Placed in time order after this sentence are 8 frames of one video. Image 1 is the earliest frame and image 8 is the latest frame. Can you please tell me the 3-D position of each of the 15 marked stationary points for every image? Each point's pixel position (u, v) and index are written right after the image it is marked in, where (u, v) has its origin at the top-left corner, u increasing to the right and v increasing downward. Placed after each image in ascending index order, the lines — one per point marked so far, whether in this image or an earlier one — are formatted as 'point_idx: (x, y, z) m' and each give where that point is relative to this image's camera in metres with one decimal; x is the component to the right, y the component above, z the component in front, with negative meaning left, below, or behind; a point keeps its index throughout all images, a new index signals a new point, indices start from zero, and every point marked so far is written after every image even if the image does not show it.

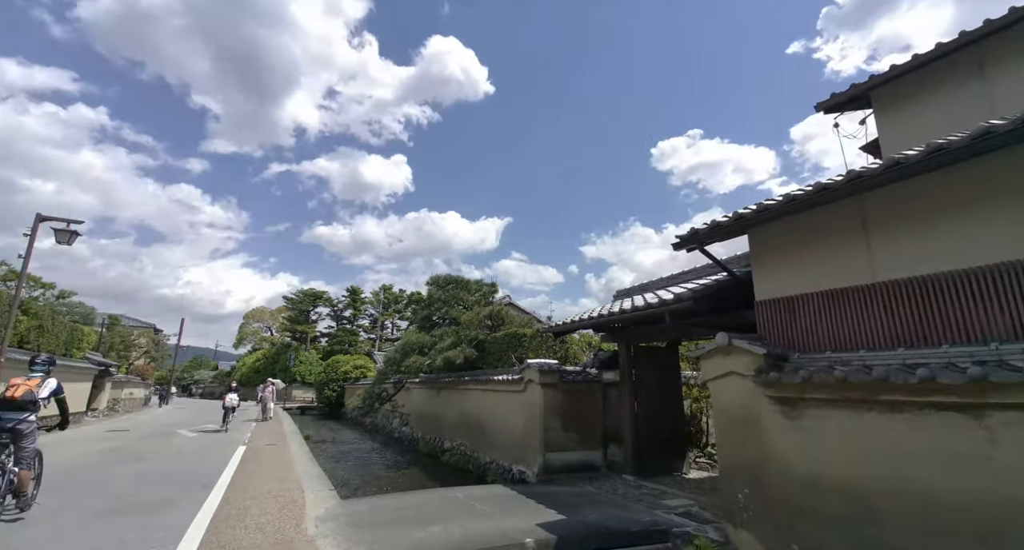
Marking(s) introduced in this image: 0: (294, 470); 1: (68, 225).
0: (-3.9, -3.5, +8.3) m
1: (-10.3, +1.2, +10.6) m
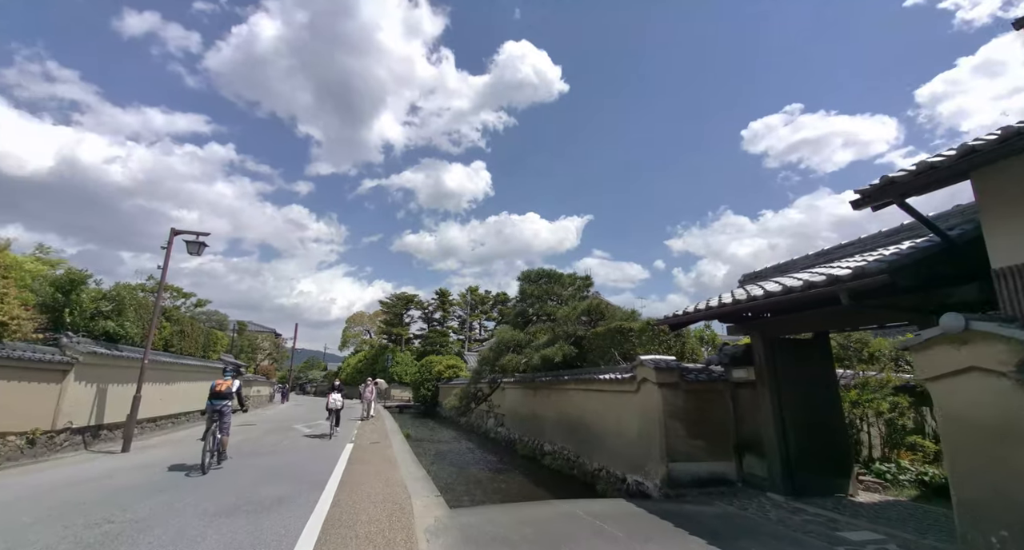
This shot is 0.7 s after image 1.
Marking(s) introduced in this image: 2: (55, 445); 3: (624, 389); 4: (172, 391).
0: (-2.0, -3.5, +8.0) m
1: (-8.0, +1.0, +11.5) m
2: (-10.1, -3.8, +10.1) m
3: (+2.0, -2.1, +8.4) m
4: (-12.0, -4.1, +16.2) m
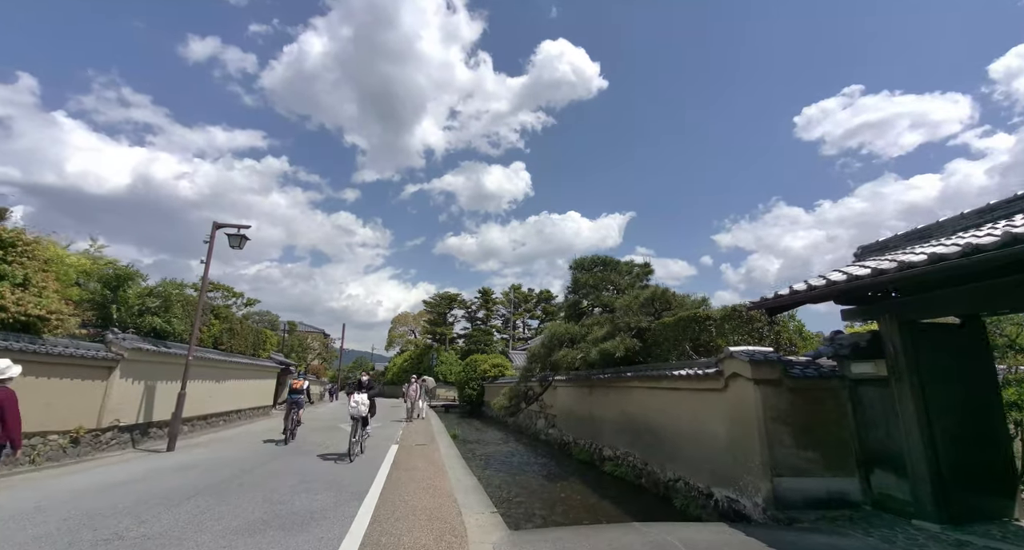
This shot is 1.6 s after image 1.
0: (-1.0, -3.2, +7.1) m
1: (-6.8, +1.1, +11.1) m
2: (-8.9, -3.7, +9.9) m
3: (+3.0, -1.8, +7.1) m
4: (-10.2, -4.0, +16.2) m
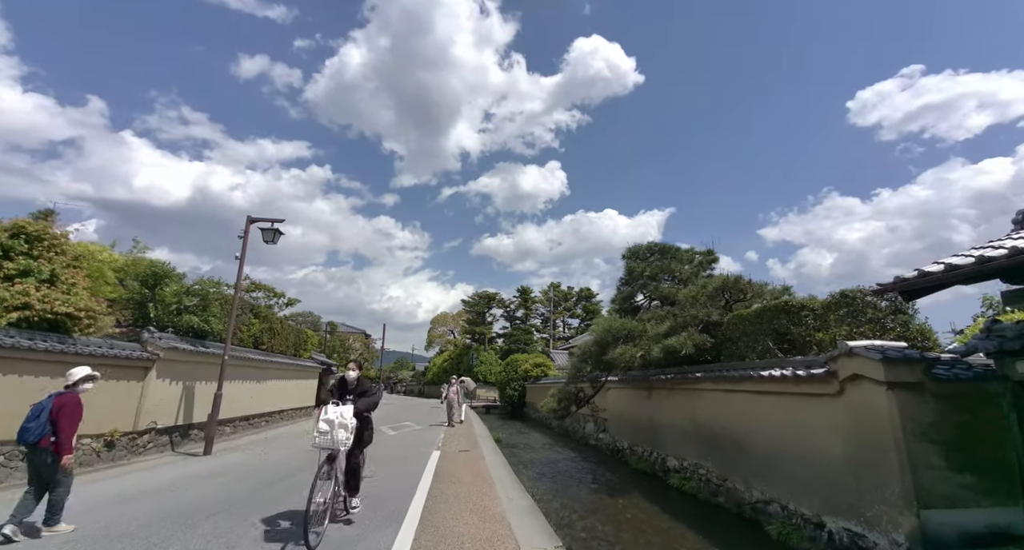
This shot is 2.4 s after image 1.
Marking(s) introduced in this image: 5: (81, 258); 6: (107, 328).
0: (-0.2, -3.0, +6.1) m
1: (-5.7, +1.2, +10.6) m
2: (-7.9, -3.6, +9.6) m
3: (+3.8, -1.5, +5.8) m
4: (-8.7, -4.0, +15.9) m
5: (-8.1, +0.3, +8.6) m
6: (-8.4, -1.1, +9.4) m
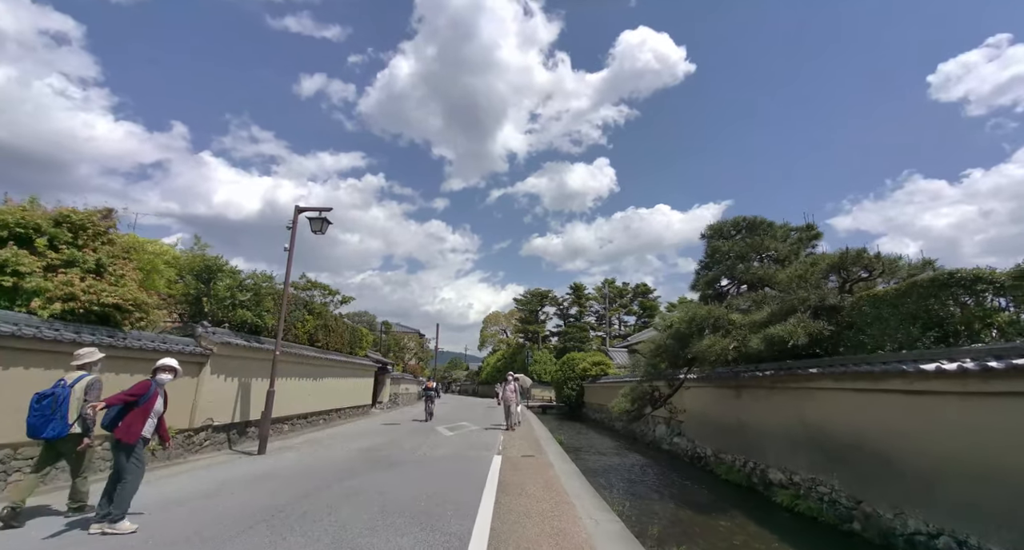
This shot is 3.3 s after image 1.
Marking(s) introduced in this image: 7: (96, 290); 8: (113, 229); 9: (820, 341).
0: (+0.7, -2.7, +5.0) m
1: (-4.3, +1.4, +10.0) m
2: (-6.5, -3.5, +9.3) m
3: (+4.6, -1.1, +4.2) m
4: (-6.6, -3.9, +15.7) m
5: (-6.9, +0.4, +8.4) m
6: (-7.1, -1.0, +9.2) m
7: (-6.5, -0.2, +7.2) m
8: (-6.9, +0.8, +7.9) m
9: (+4.9, -1.1, +7.3) m
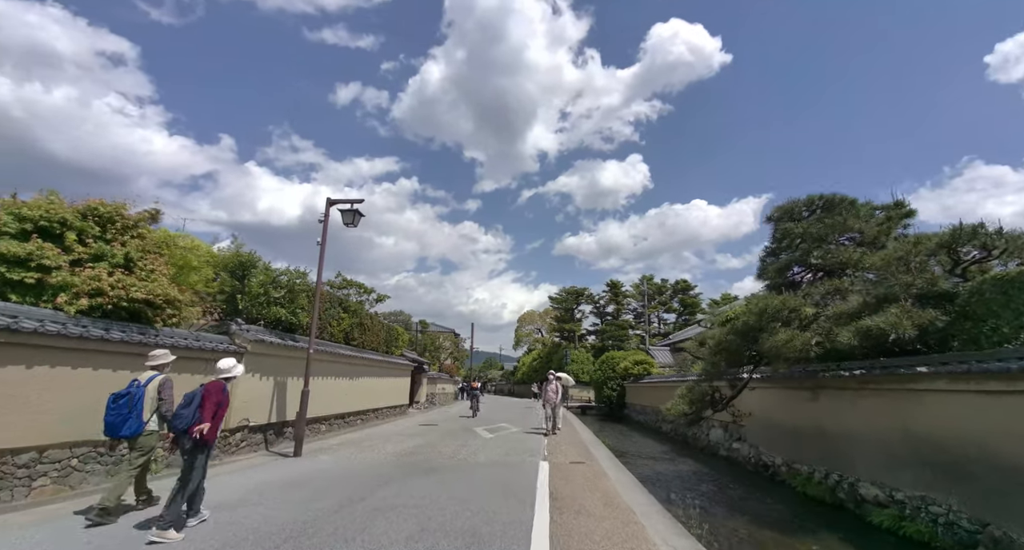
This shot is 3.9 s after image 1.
0: (+1.3, -2.5, +4.2) m
1: (-3.5, +1.6, +9.6) m
2: (-5.6, -3.4, +9.0) m
3: (+5.1, -0.8, +3.2) m
4: (-5.2, -3.8, +15.4) m
5: (-6.2, +0.5, +8.1) m
6: (-6.2, -0.9, +8.9) m
7: (-5.8, -0.2, +6.9) m
8: (-6.2, +0.9, +7.6) m
9: (+5.6, -0.8, +6.2) m
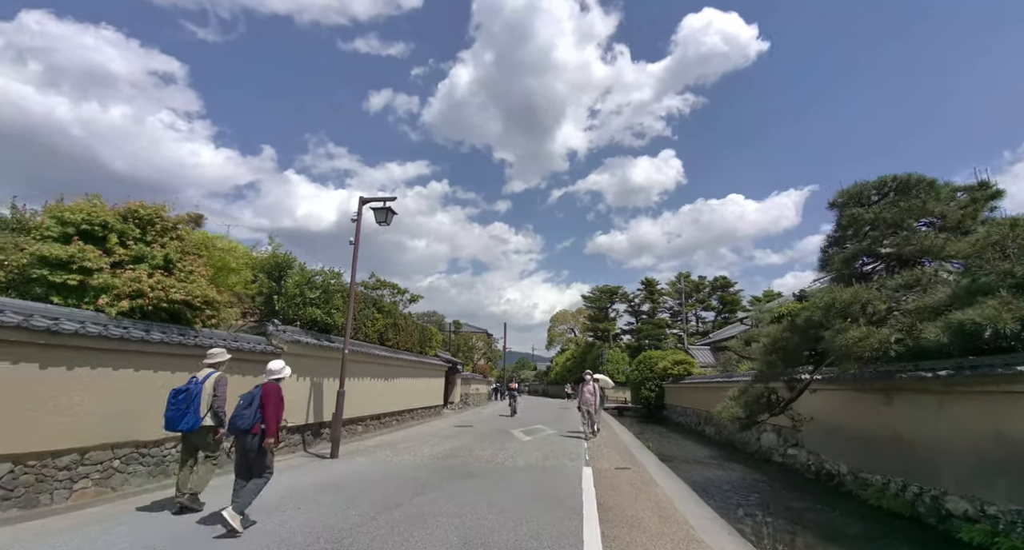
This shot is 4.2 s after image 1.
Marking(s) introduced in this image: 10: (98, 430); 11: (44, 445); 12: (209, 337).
0: (+1.7, -2.4, +3.7) m
1: (-2.7, +1.6, +9.4) m
2: (-4.8, -3.4, +9.0) m
3: (+5.4, -0.7, +2.4) m
4: (-4.0, -3.8, +15.3) m
5: (-5.5, +0.5, +8.1) m
6: (-5.5, -0.9, +8.9) m
7: (-5.3, -0.2, +6.9) m
8: (-5.5, +0.9, +7.6) m
9: (+6.1, -0.6, +5.4) m
10: (-5.4, -2.0, +5.9) m
11: (-5.4, -2.0, +5.2) m
12: (-5.2, -1.1, +7.7) m
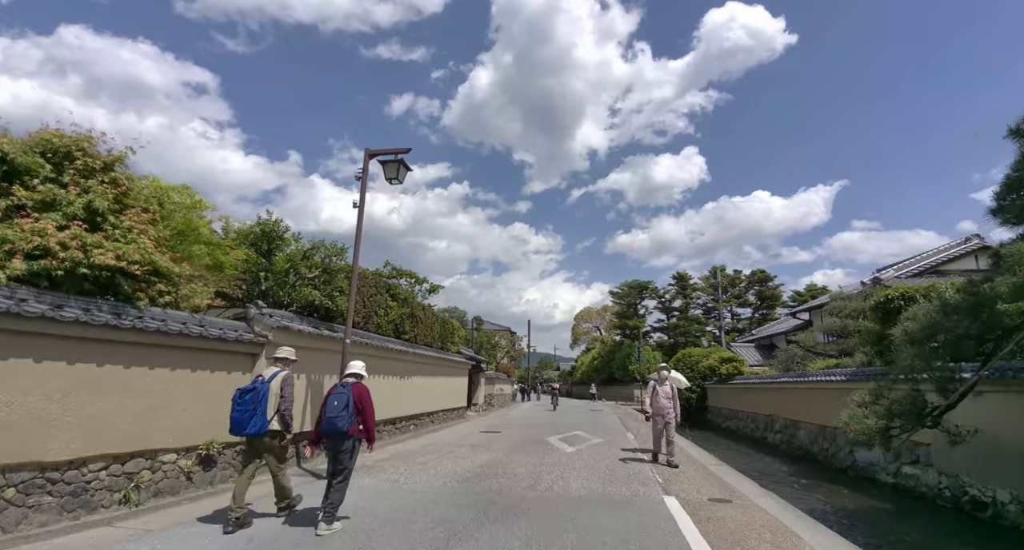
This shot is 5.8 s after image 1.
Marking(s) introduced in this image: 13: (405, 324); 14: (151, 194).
0: (+2.2, -1.8, +1.5) m
1: (-2.0, +2.1, +7.4) m
2: (-4.1, -2.9, +7.0) m
3: (+5.8, -0.1, 0.0) m
4: (-3.0, -3.3, +13.3) m
5: (-4.8, +1.0, +6.2) m
6: (-4.8, -0.4, +7.0) m
7: (-4.6, +0.3, +4.9) m
8: (-4.9, +1.4, +5.7) m
9: (+6.7, -0.1, +3.0) m
10: (-4.8, -1.5, +4.0) m
11: (-4.8, -1.5, +3.3) m
12: (-4.5, -0.6, +5.8) m
13: (-3.4, -1.5, +14.3) m
14: (-4.8, +1.1, +6.1) m
